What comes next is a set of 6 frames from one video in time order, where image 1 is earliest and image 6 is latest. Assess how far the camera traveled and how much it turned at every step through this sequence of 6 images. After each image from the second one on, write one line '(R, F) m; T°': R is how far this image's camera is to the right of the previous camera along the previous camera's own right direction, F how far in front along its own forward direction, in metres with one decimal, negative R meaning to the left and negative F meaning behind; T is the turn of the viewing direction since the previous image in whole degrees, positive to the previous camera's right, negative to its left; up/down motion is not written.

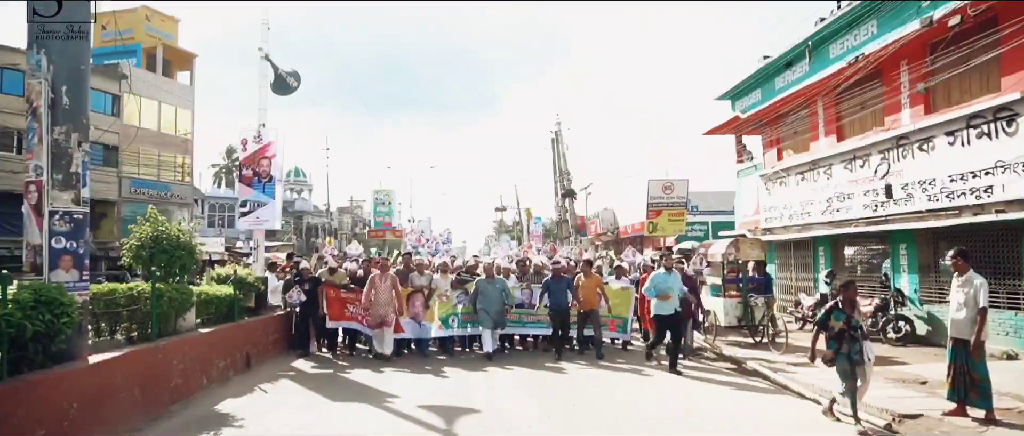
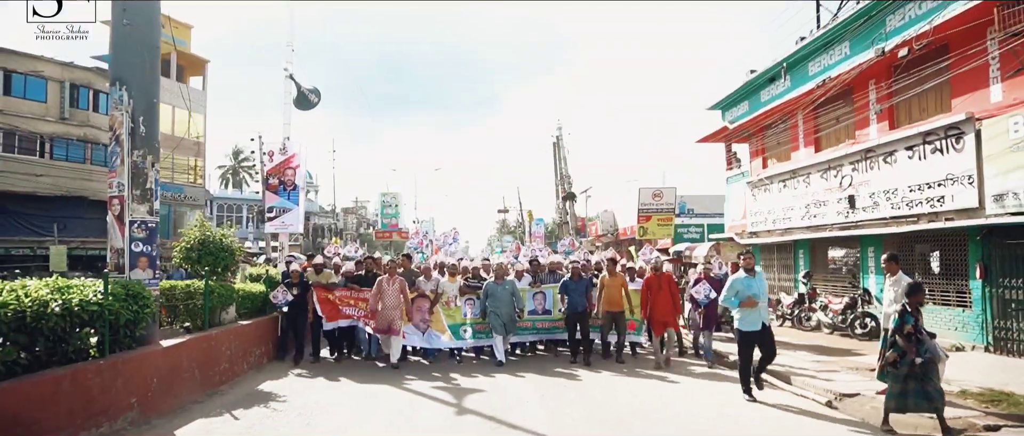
(0.0, -1.2) m; 0°
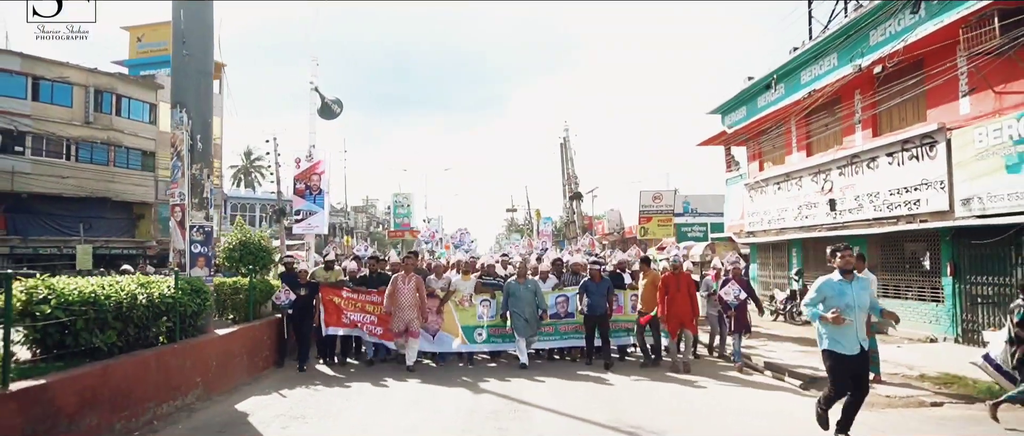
(0.0, -1.1) m; -1°
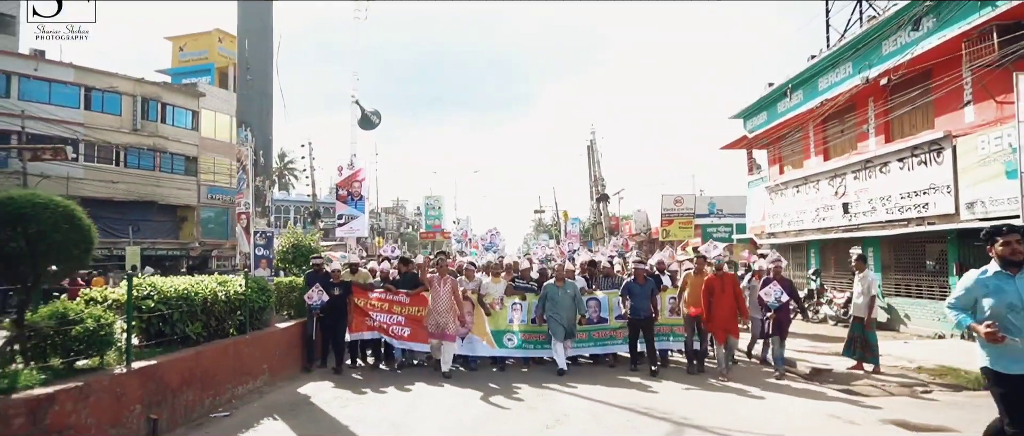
(0.0, -0.9) m; -2°
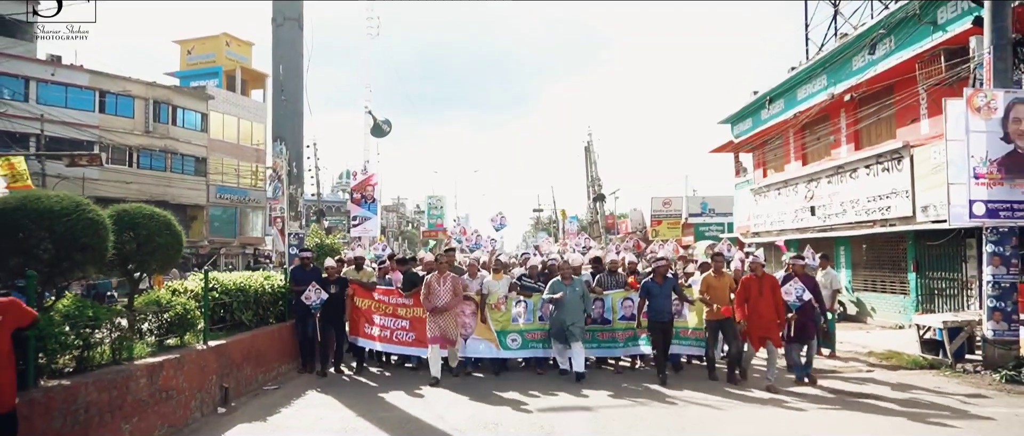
(-0.1, -1.3) m; 0°
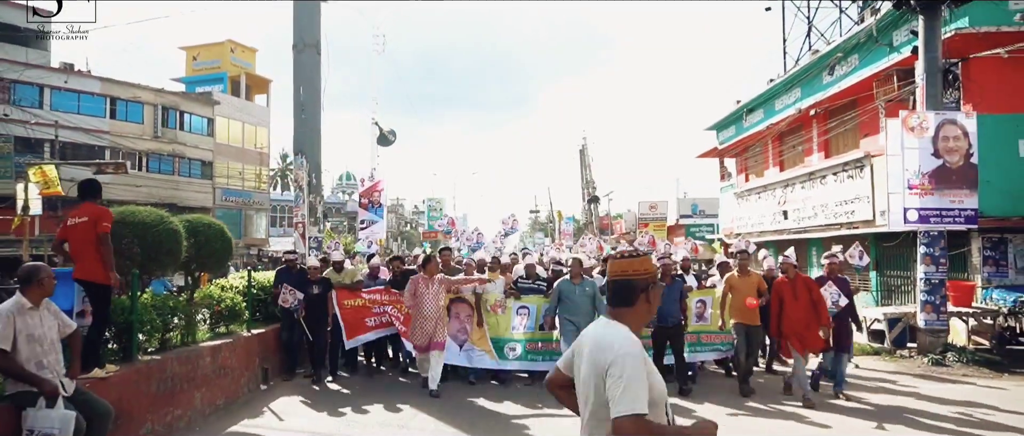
(0.0, -1.3) m; 0°
